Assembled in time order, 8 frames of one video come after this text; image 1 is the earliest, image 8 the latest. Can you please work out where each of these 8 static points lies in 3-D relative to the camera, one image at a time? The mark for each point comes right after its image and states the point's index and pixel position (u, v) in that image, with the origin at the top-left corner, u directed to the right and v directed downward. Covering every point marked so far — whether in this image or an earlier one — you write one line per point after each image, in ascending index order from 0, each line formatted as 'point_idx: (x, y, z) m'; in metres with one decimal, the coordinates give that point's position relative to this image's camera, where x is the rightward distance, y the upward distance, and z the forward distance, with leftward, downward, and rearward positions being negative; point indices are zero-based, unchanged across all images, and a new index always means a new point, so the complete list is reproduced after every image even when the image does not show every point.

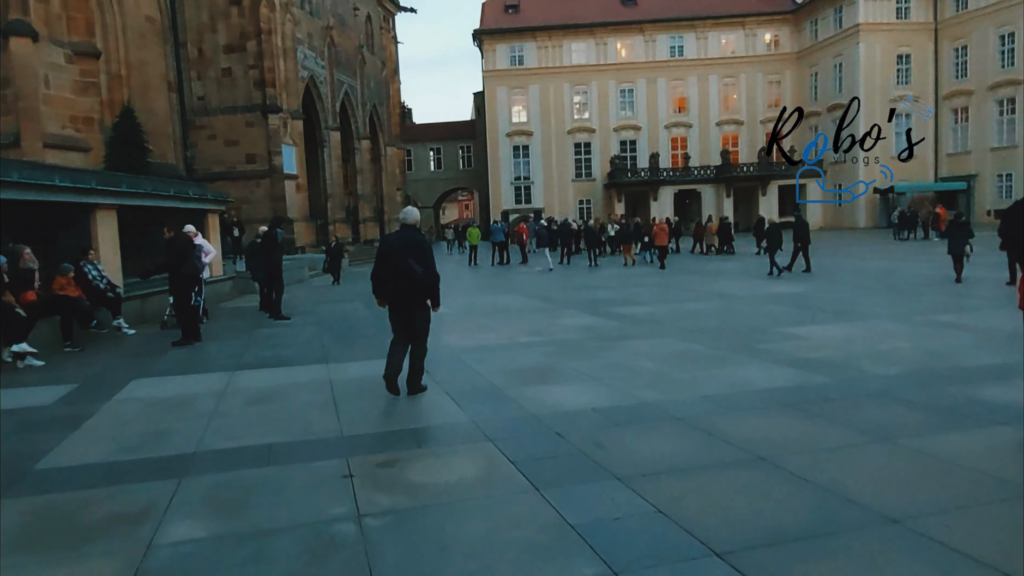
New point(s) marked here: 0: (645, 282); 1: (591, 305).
0: (+3.2, +0.1, +16.7) m
1: (+1.4, -0.3, +12.4) m
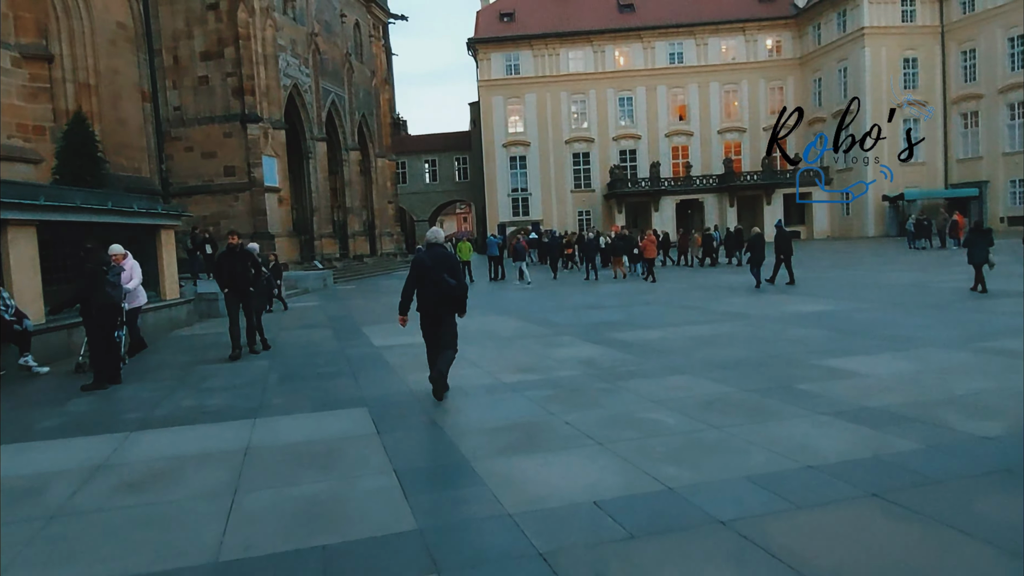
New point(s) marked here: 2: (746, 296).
0: (+3.0, -0.3, +15.1) m
1: (+1.2, -0.7, +10.8) m
2: (+5.2, -0.2, +15.4) m
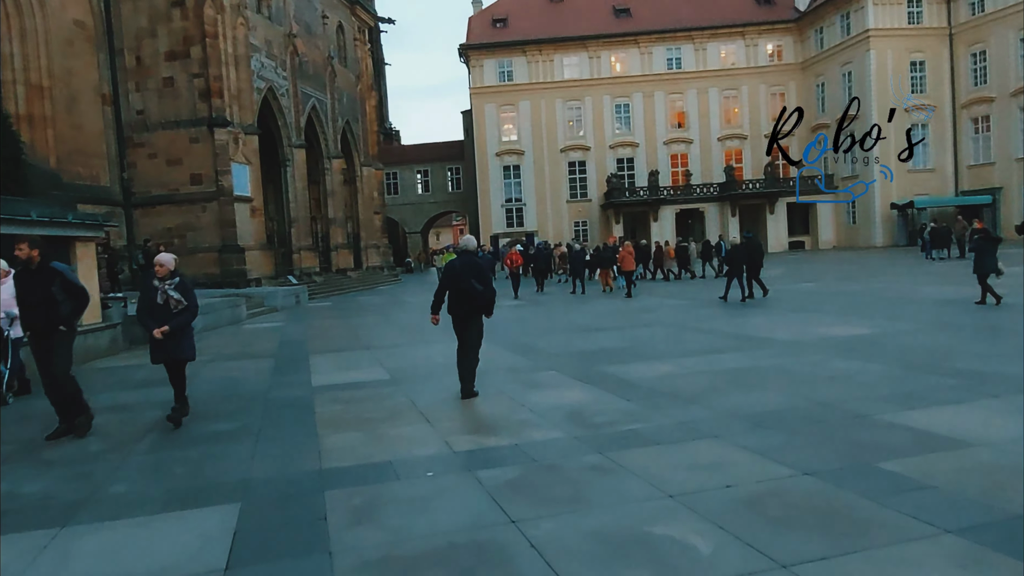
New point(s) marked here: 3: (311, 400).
0: (+2.6, -0.6, +13.1) m
1: (+0.9, -1.0, +8.8) m
2: (+4.9, -0.5, +13.4) m
3: (-2.1, -1.2, +7.2) m
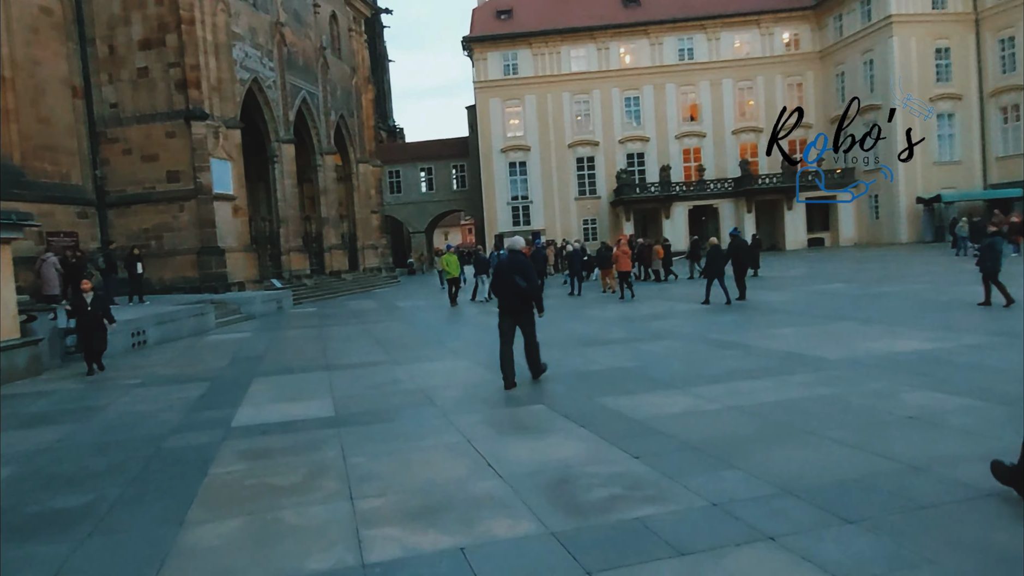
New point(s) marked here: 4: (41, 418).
0: (+2.5, -0.7, +11.3) m
1: (+0.7, -1.0, +7.0) m
2: (+4.7, -0.6, +11.6) m
3: (-2.4, -1.3, +5.4) m
4: (-4.8, -1.3, +6.9) m
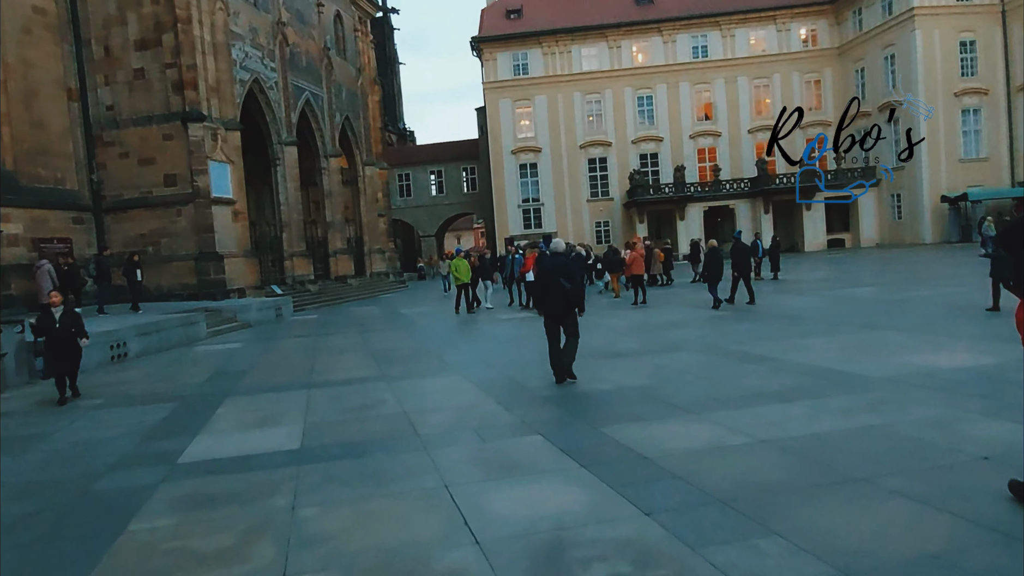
0: (+2.5, -0.8, +10.3) m
1: (+0.6, -1.1, +6.1) m
2: (+4.8, -0.7, +10.6) m
3: (-2.4, -1.4, +4.6) m
4: (-4.8, -1.4, +6.1) m
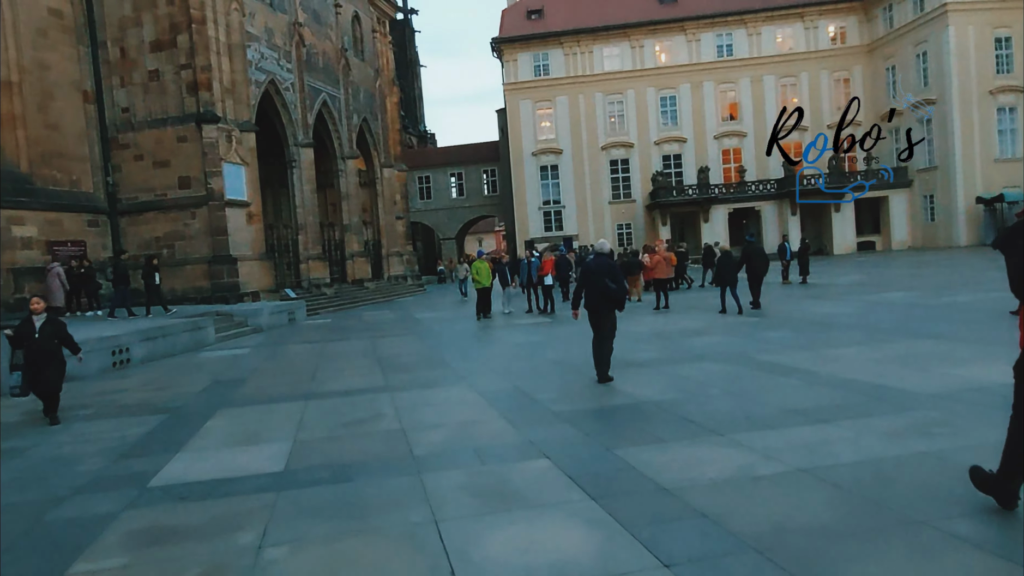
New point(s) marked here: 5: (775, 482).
0: (+2.7, -0.9, +9.7) m
1: (+0.7, -1.2, +5.5) m
2: (+4.9, -0.7, +9.8) m
3: (-2.4, -1.4, +4.1) m
4: (-4.8, -1.5, +5.7) m
5: (+1.6, -1.2, +4.2) m
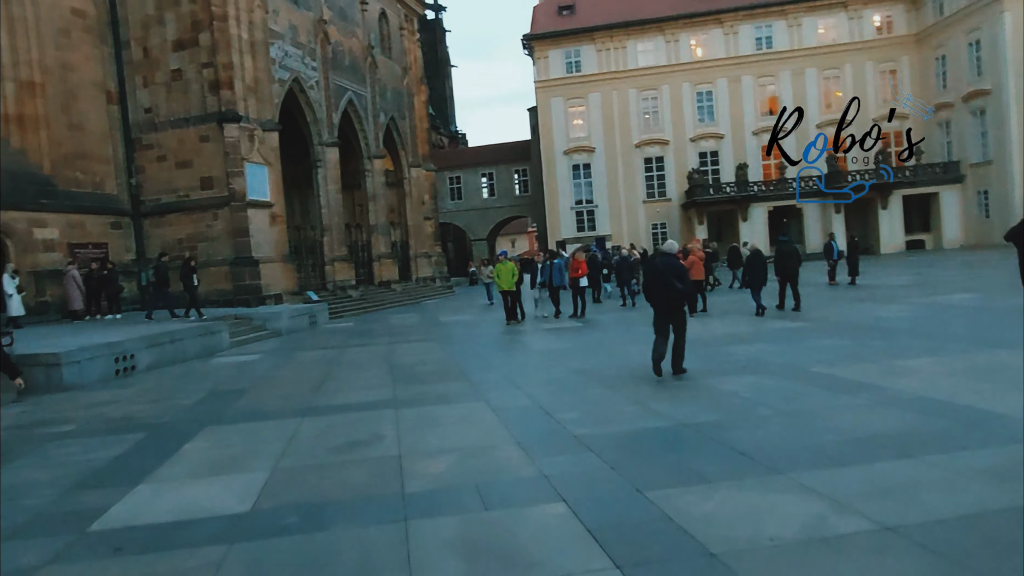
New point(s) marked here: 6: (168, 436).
0: (+3.0, -0.9, +8.6) m
1: (+0.8, -1.2, +4.6) m
2: (+5.2, -0.8, +8.7) m
3: (-2.4, -1.5, +3.3) m
4: (-4.7, -1.5, +5.1) m
5: (+1.6, -1.2, +3.2) m
6: (-3.3, -1.4, +6.6) m
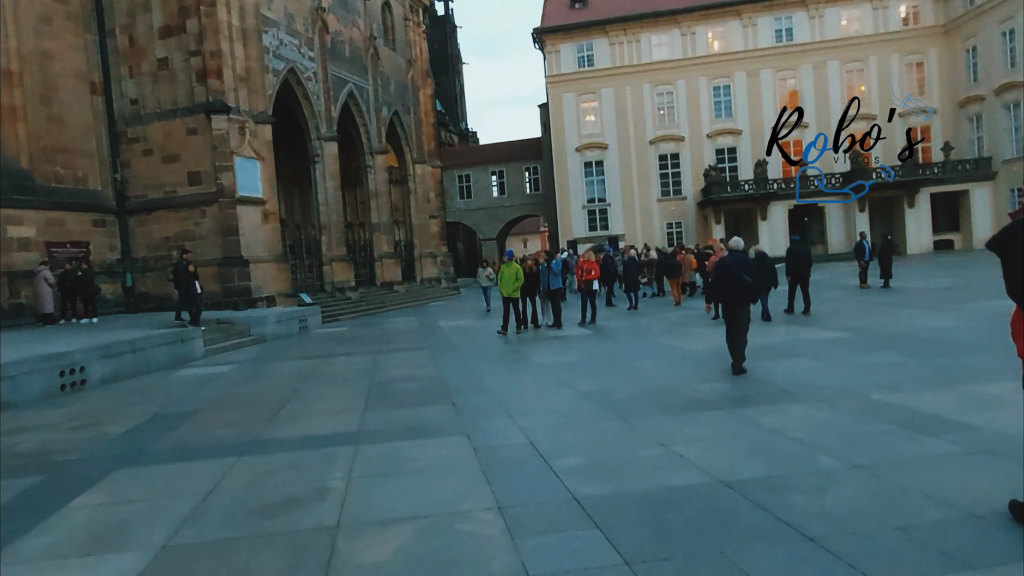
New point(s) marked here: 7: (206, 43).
0: (+2.9, -1.0, +7.2) m
1: (+0.6, -1.3, +3.2) m
2: (+5.2, -0.9, +7.2) m
3: (-2.6, -1.5, +2.0) m
4: (-4.8, -1.6, +3.8) m
5: (+1.5, -1.3, +1.8) m
6: (-3.4, -1.5, +5.2) m
7: (-8.7, +7.0, +19.5) m
